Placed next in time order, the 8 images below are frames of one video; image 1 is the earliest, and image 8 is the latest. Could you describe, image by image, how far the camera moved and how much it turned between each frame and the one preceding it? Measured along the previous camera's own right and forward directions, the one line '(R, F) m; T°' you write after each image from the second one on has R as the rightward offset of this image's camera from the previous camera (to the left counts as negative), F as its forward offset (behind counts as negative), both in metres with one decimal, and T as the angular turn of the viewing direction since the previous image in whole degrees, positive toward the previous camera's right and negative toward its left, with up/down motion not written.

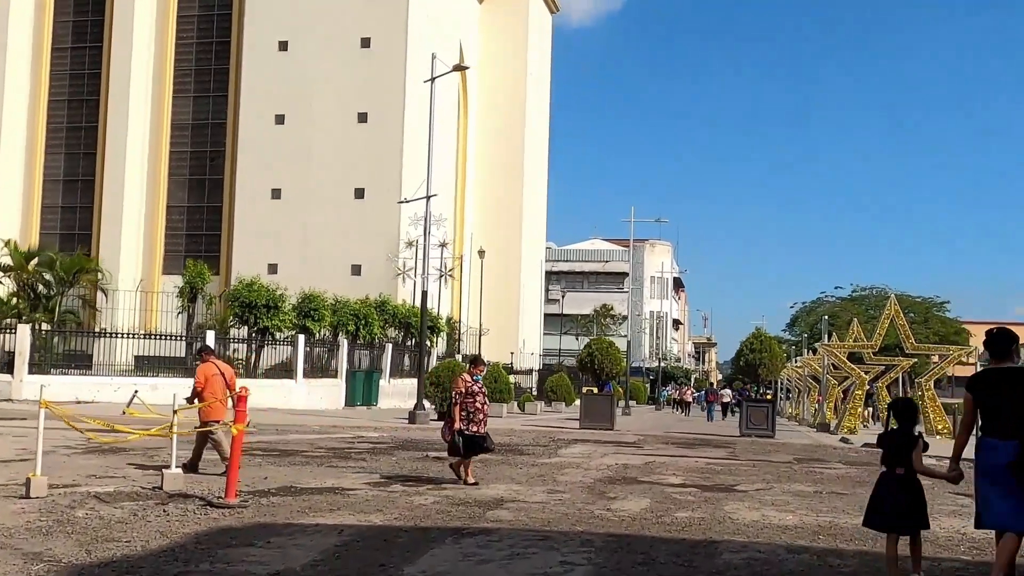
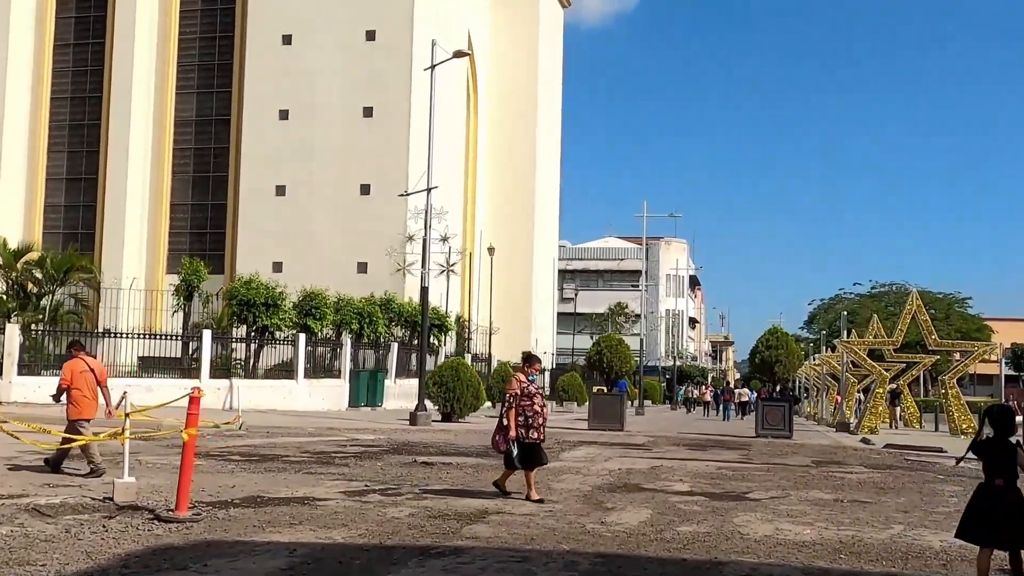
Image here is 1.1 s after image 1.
(+0.3, +1.2) m; -1°
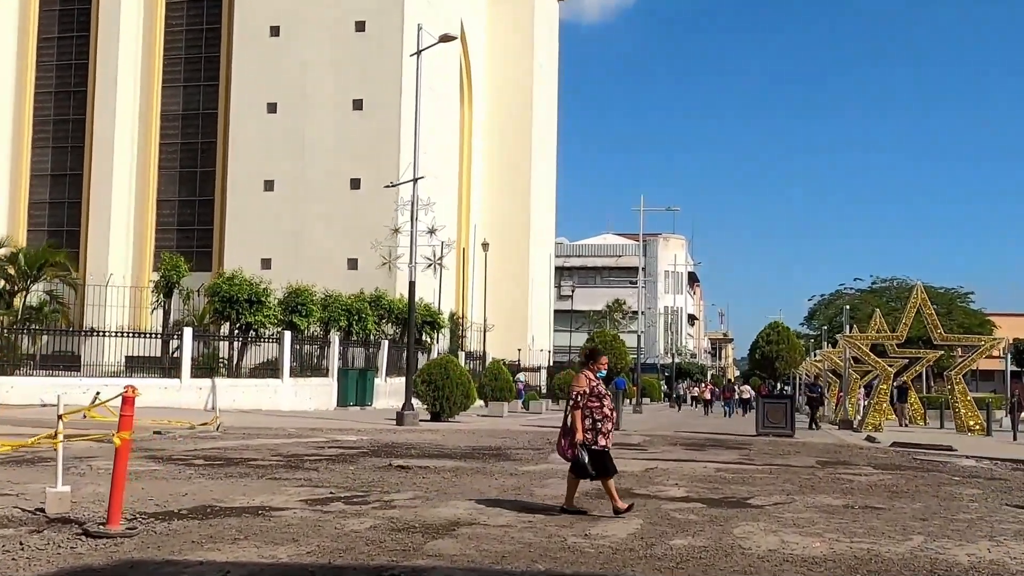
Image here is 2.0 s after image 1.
(+0.2, +1.1) m; 0°
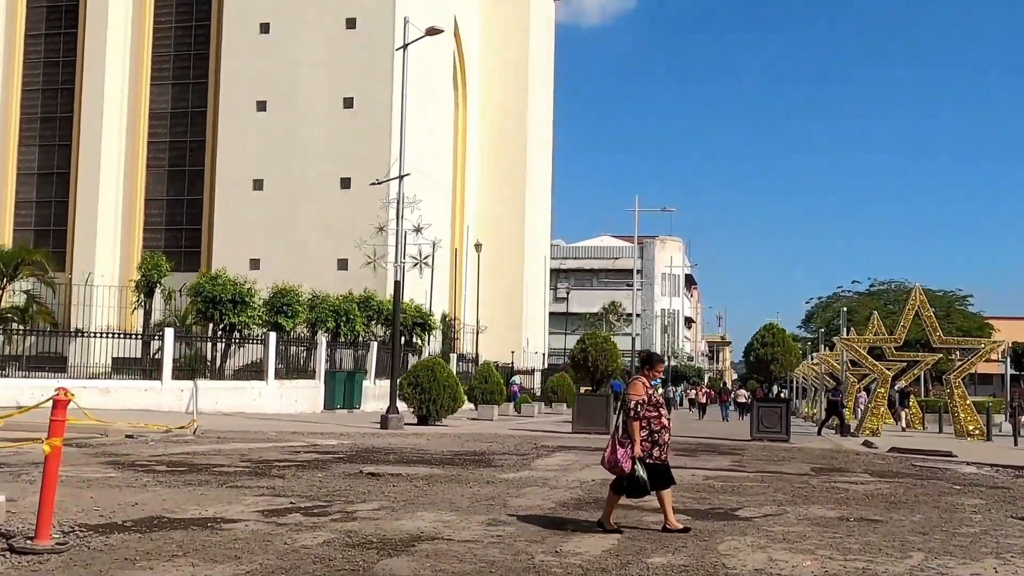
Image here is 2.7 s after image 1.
(+0.3, +0.7) m; 0°
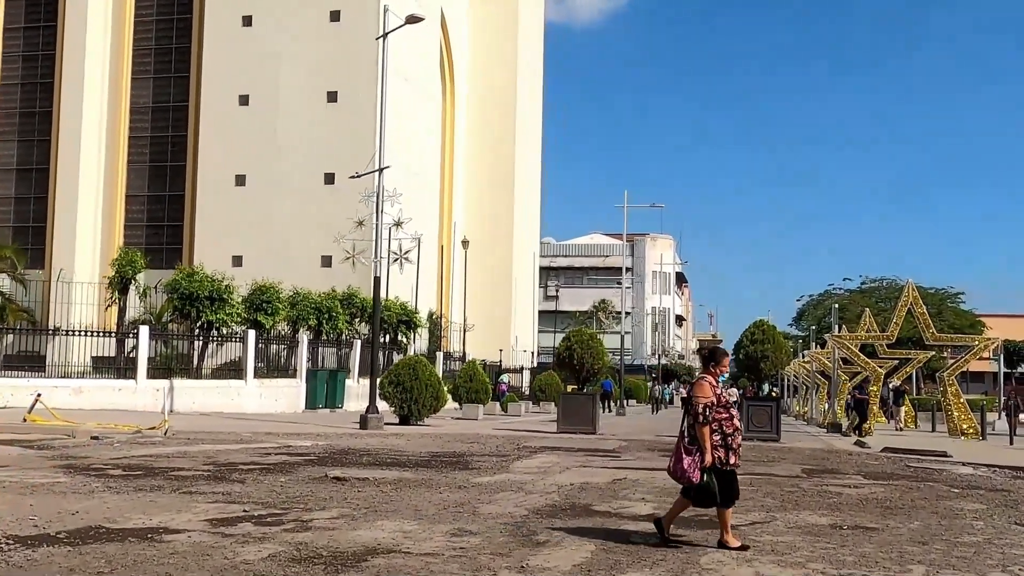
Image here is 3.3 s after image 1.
(+0.2, +0.7) m; 0°
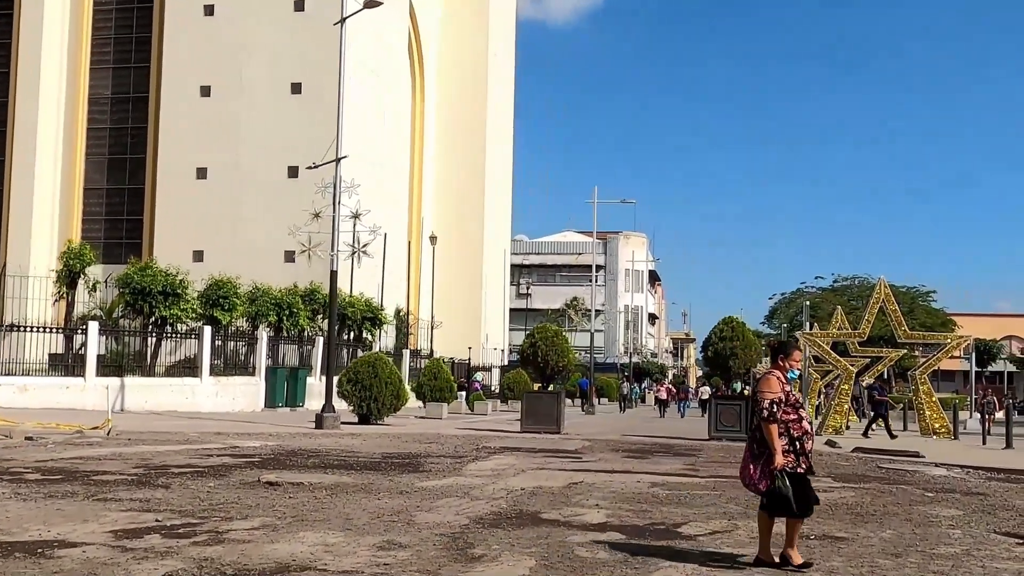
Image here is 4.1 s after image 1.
(+0.3, +0.8) m; +1°
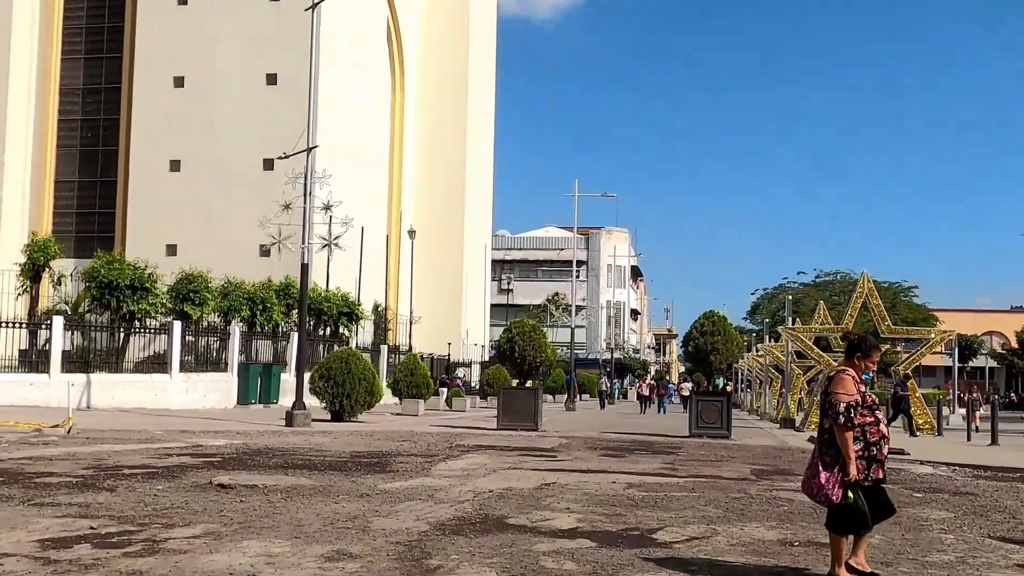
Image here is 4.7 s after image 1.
(+0.2, +0.6) m; +1°
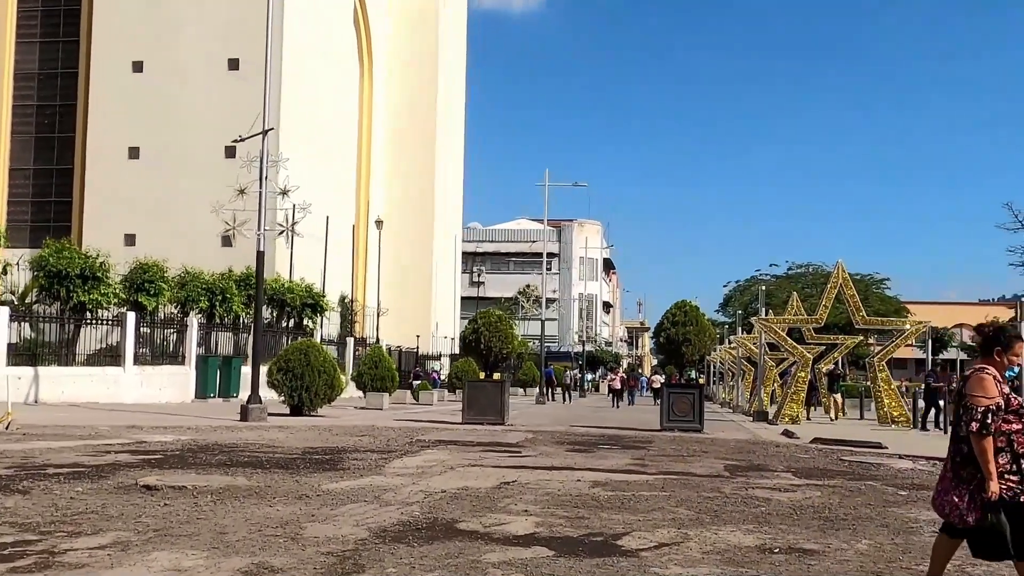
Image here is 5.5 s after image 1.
(+0.2, +0.9) m; +1°
